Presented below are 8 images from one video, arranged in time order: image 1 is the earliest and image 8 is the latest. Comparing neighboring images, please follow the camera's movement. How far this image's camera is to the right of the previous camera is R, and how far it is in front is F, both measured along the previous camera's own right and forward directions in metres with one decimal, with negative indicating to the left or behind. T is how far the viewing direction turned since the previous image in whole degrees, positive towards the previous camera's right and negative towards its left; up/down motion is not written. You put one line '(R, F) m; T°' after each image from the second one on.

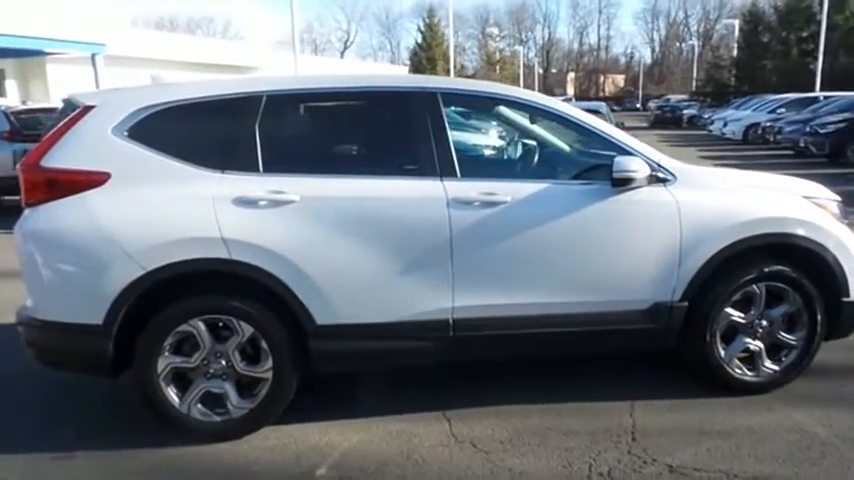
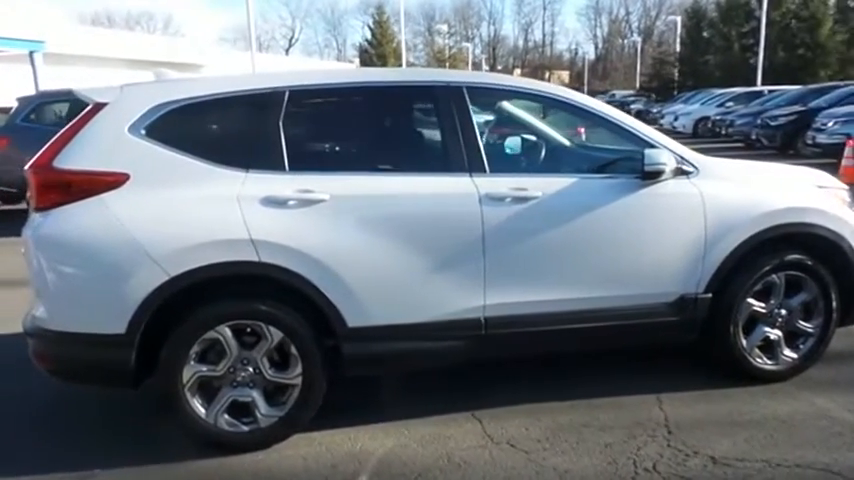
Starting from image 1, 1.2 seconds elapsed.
(-0.4, +0.1) m; +4°
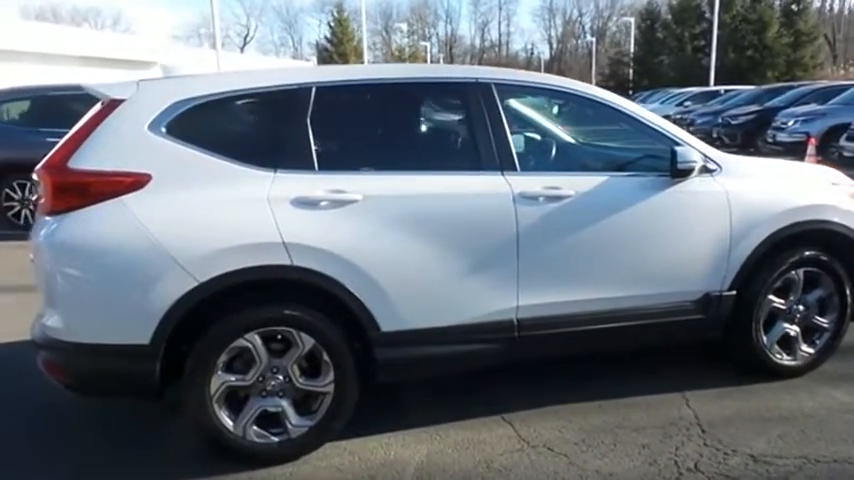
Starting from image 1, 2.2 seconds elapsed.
(-0.4, +0.1) m; +3°
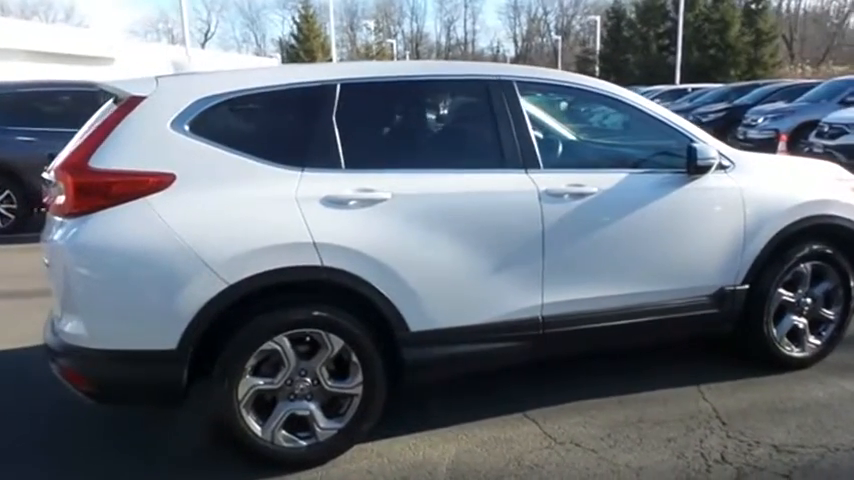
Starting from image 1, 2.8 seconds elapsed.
(-0.3, 0.0) m; +3°
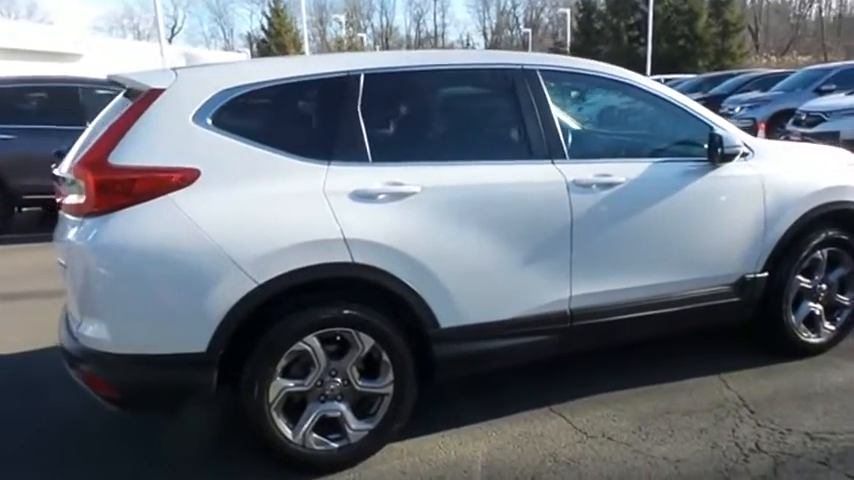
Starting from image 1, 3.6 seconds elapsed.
(-0.3, +0.1) m; +2°
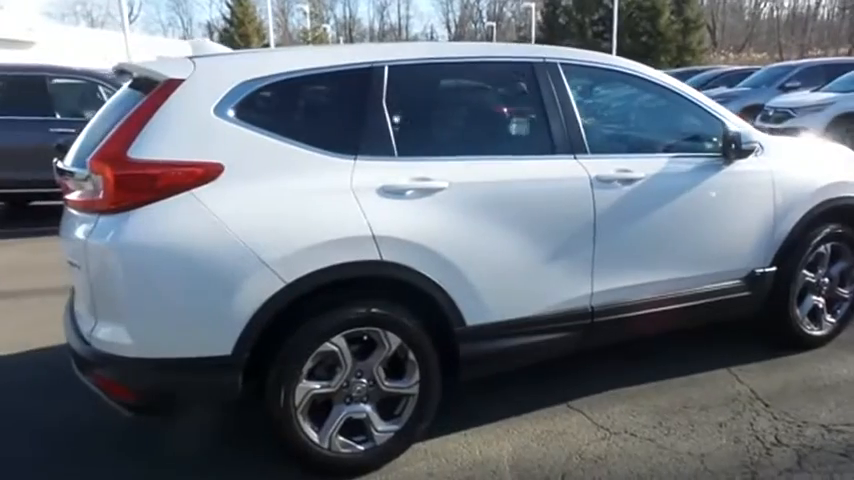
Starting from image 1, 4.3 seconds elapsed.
(-0.3, +0.1) m; +3°
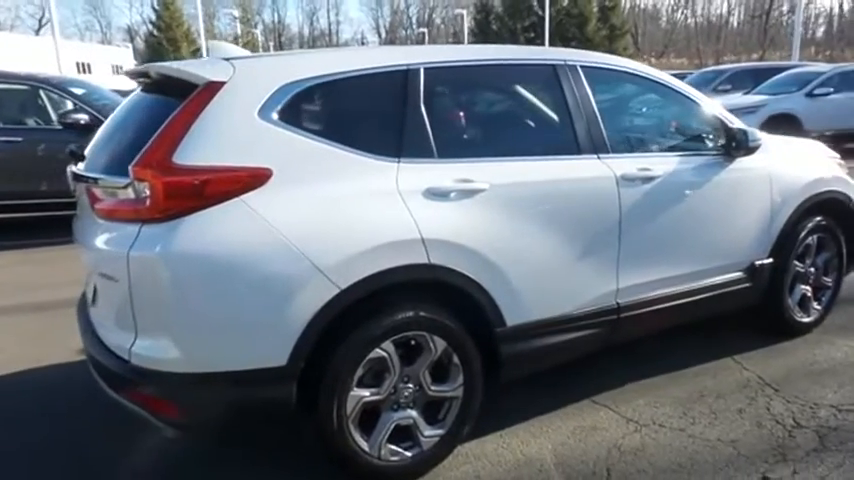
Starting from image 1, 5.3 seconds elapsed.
(-0.5, 0.0) m; +6°
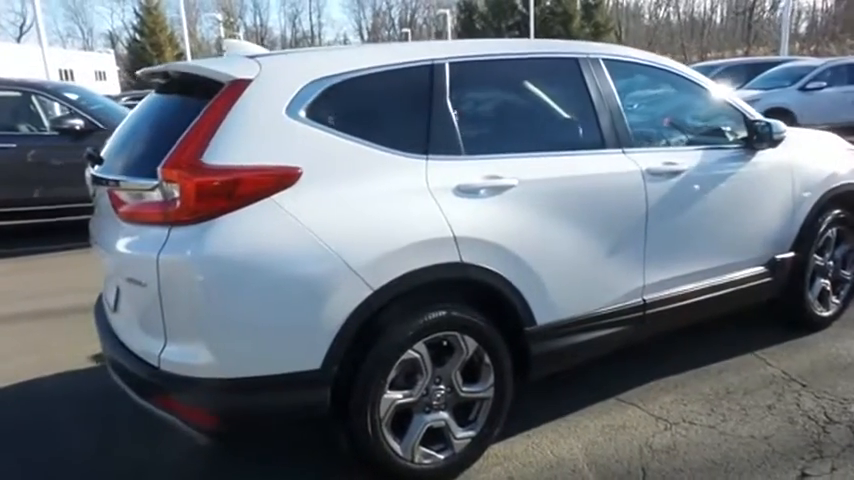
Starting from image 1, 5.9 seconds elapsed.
(-0.2, +0.1) m; +1°
